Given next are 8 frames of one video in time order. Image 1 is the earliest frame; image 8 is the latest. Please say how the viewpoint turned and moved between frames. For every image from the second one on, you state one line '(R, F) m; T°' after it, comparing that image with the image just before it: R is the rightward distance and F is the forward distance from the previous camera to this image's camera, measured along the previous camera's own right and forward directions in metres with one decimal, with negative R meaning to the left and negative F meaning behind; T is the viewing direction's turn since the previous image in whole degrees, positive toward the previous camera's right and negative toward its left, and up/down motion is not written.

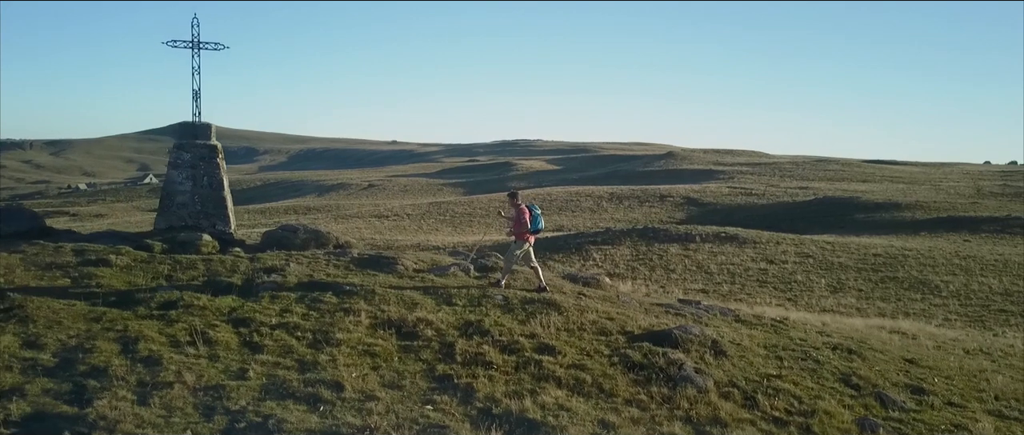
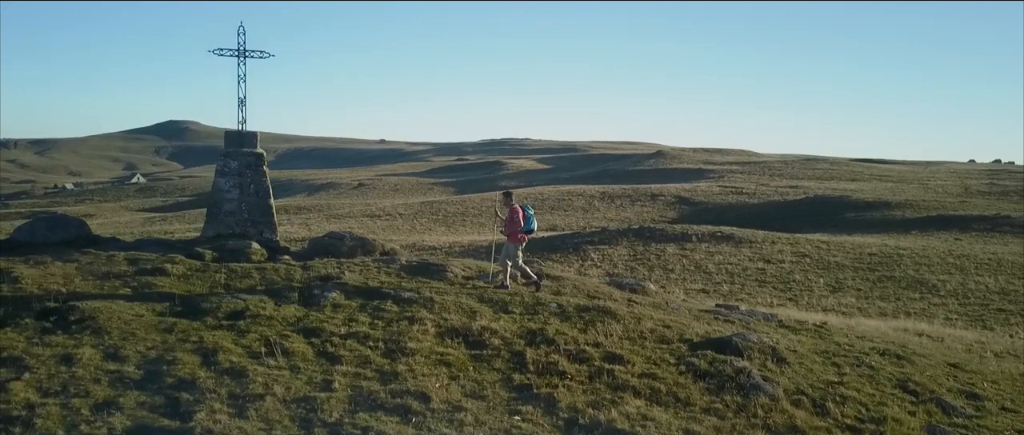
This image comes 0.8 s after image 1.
(-0.9, -0.1) m; +1°
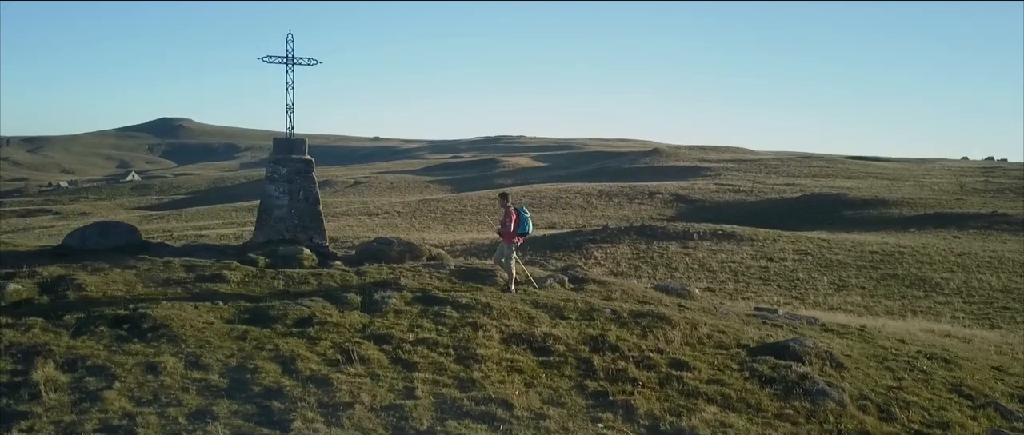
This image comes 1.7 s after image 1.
(-0.9, -0.1) m; 0°
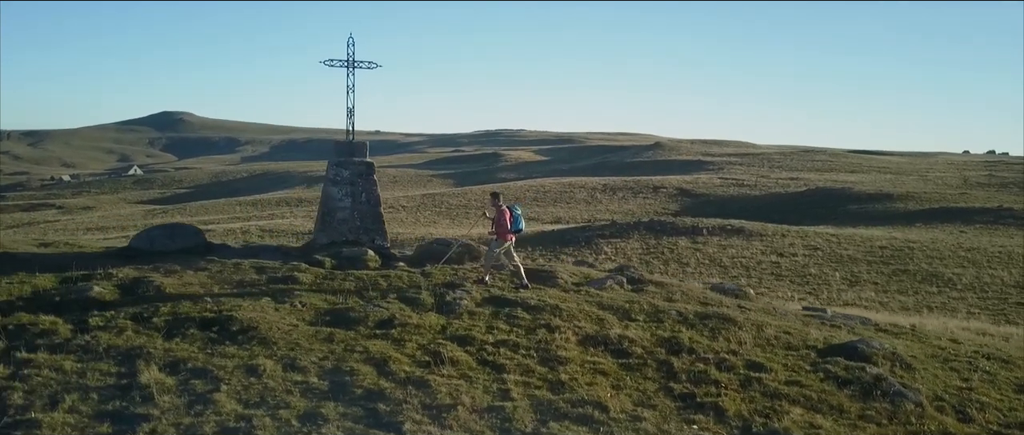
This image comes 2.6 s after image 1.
(-1.0, -0.2) m; 0°
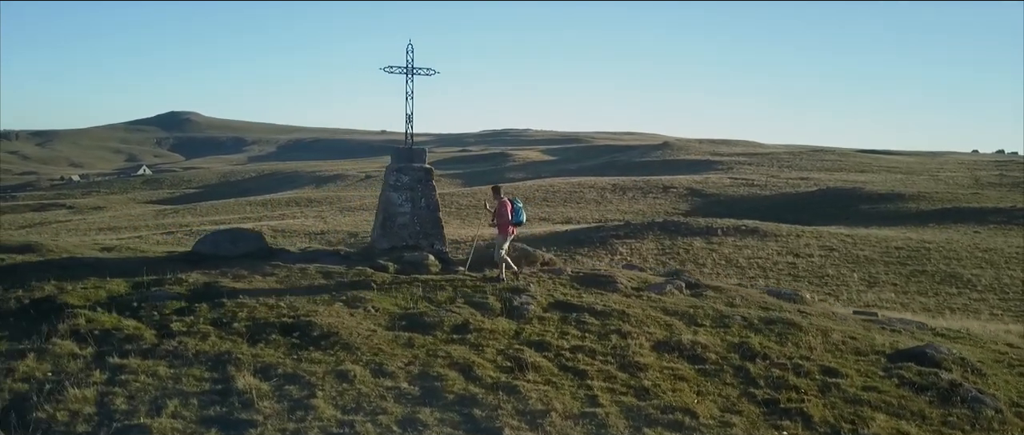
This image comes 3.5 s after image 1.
(-0.9, -0.1) m; 0°
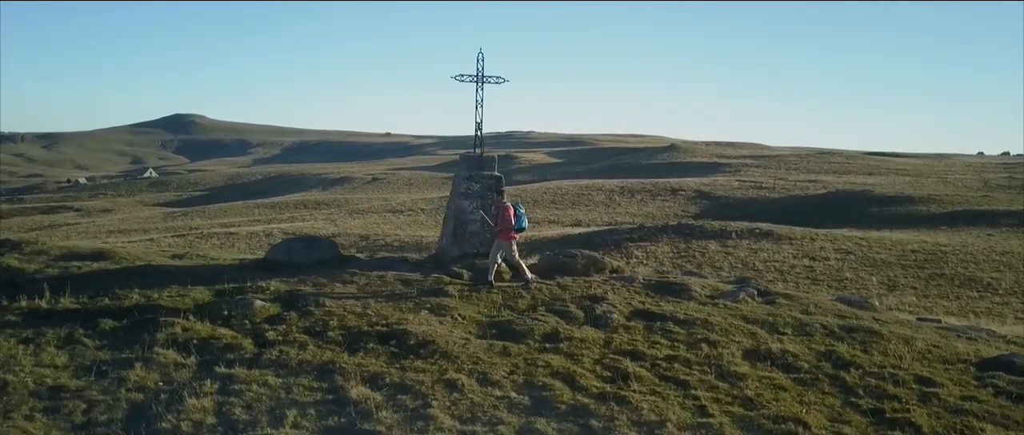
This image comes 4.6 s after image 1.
(-1.1, 0.0) m; 0°
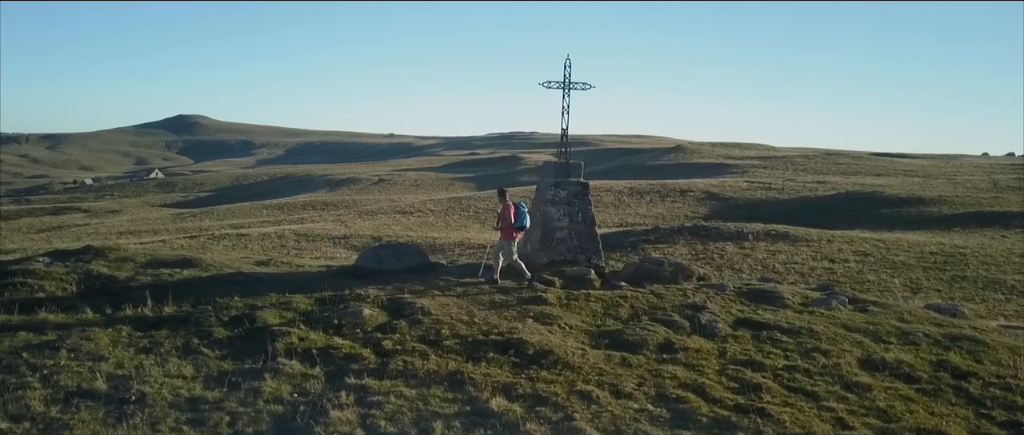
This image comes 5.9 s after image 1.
(-1.4, 0.0) m; 0°
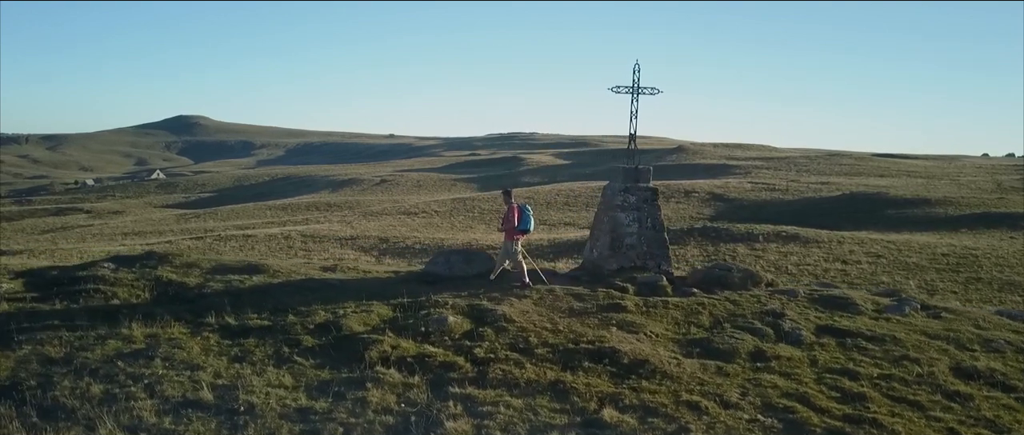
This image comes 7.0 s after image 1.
(-1.2, +0.1) m; 0°
